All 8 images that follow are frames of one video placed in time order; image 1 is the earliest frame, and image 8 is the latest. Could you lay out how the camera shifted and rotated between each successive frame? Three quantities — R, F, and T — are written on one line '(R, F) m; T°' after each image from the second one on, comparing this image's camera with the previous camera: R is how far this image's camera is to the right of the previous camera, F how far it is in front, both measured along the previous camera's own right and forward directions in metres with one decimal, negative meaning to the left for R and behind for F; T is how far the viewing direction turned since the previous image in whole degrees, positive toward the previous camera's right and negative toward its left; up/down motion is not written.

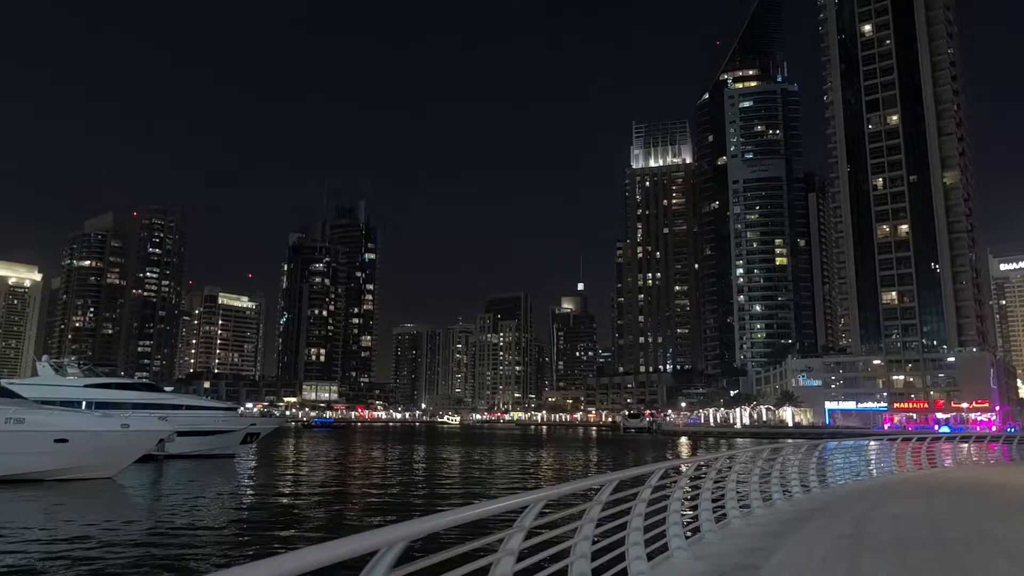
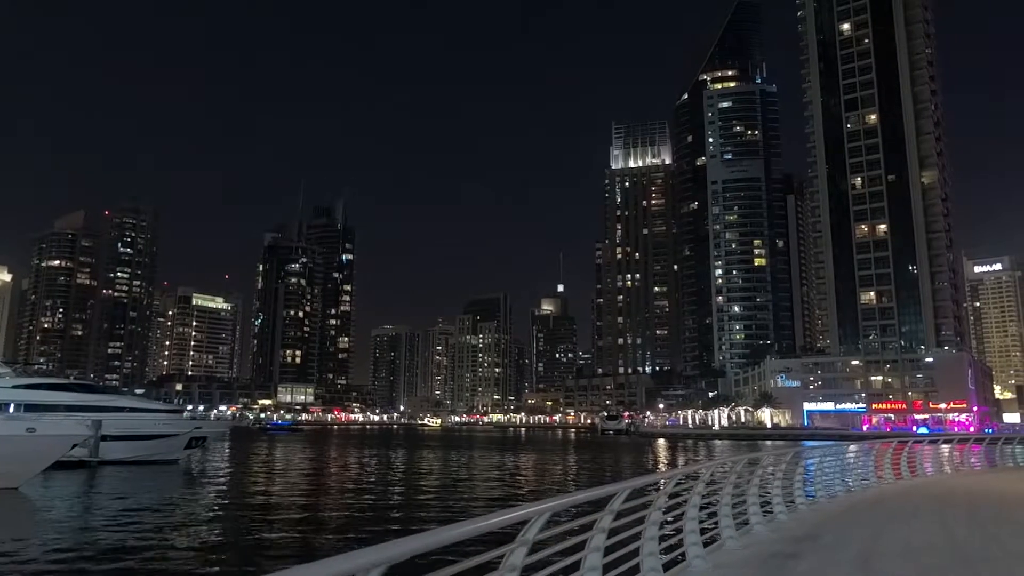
(+0.8, +2.2) m; +2°
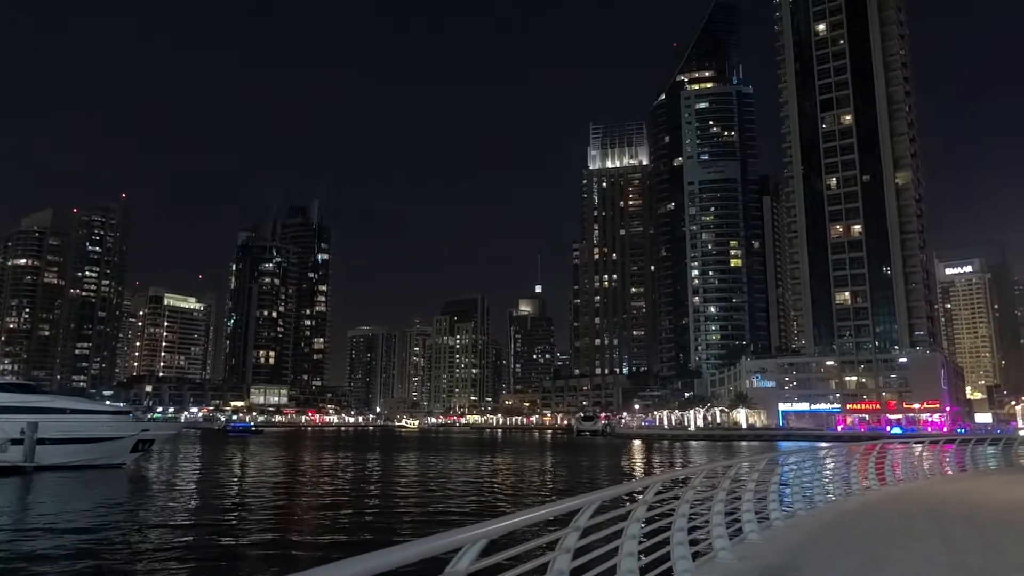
(+0.6, +1.5) m; +2°
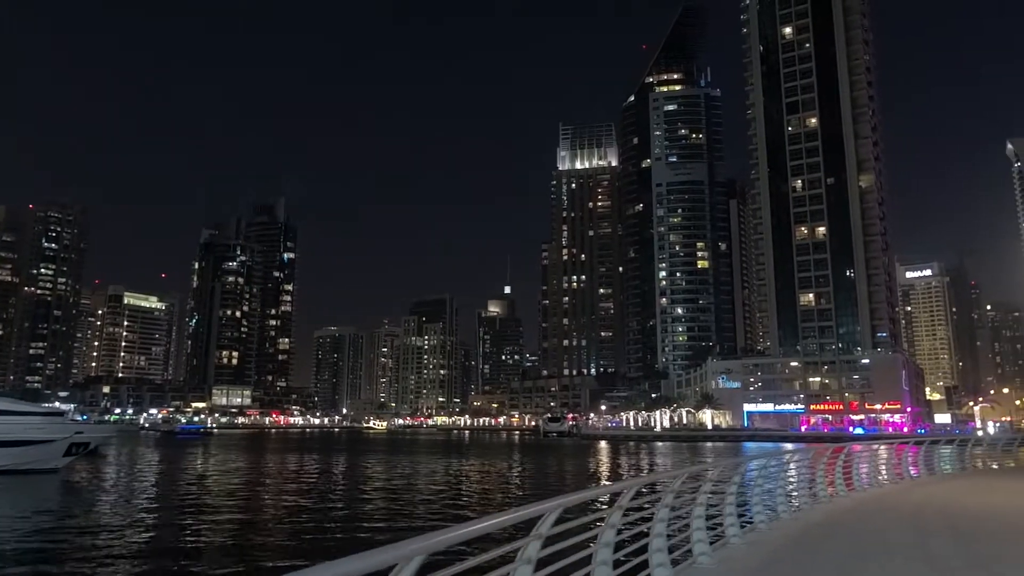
(+0.5, +1.2) m; +2°
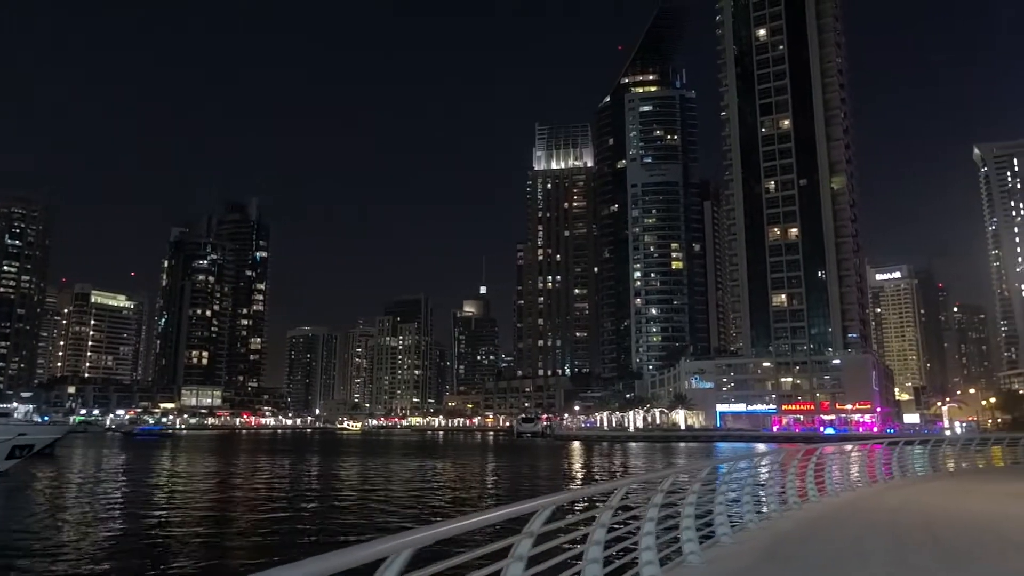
(+0.4, +0.9) m; +2°
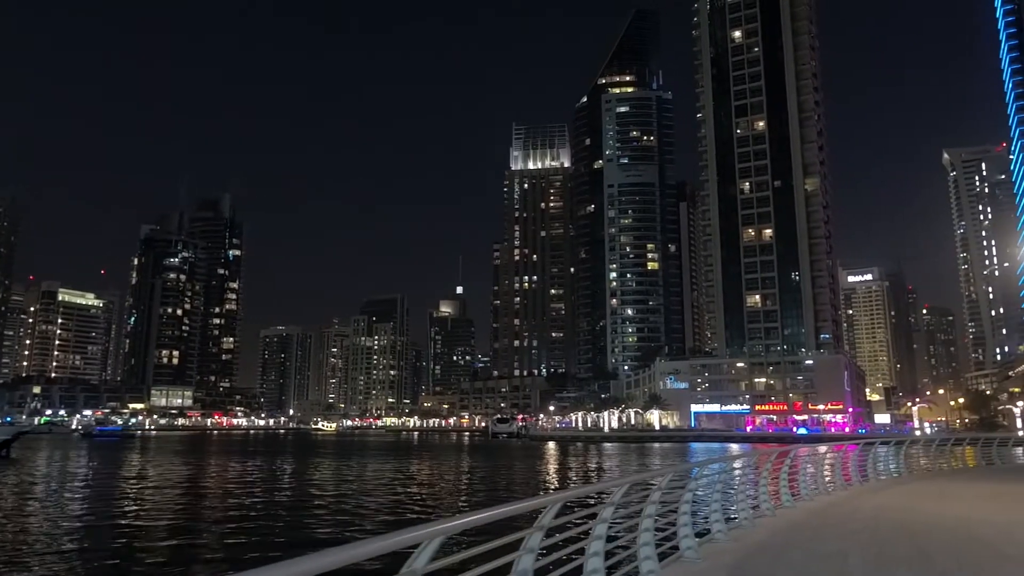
(+0.3, +0.8) m; +2°
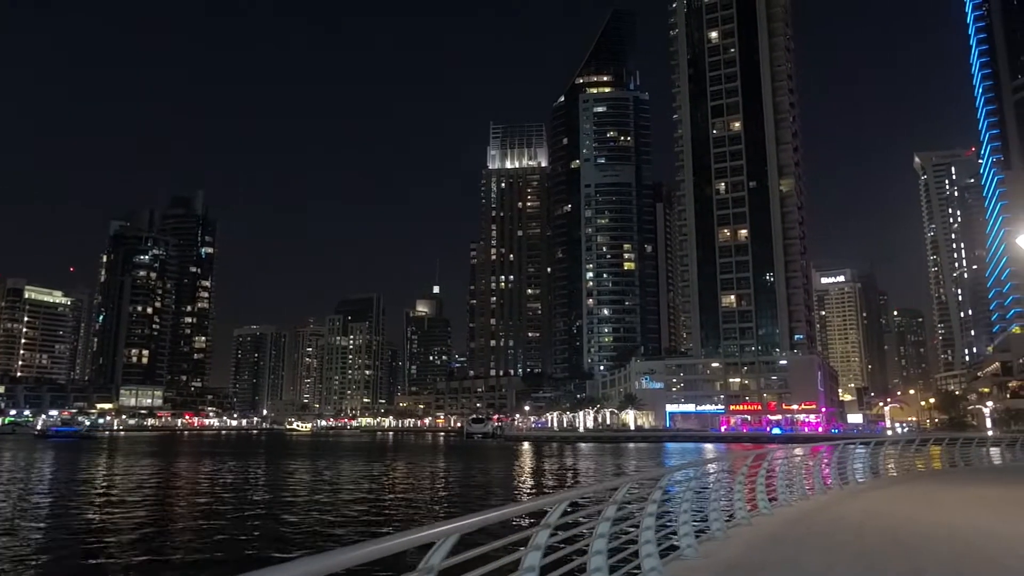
(+0.3, +0.9) m; +2°
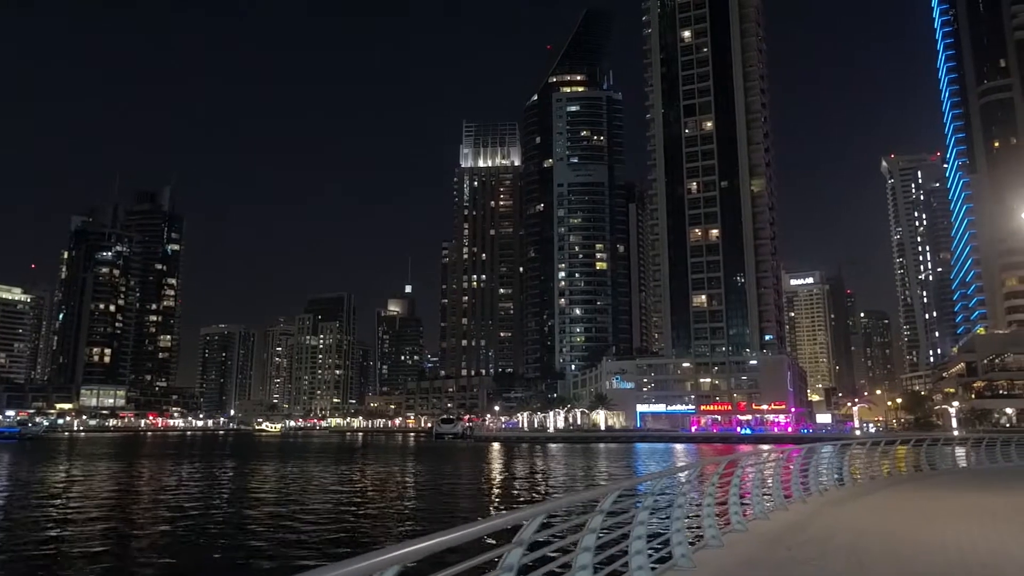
(+0.4, +1.4) m; +2°
